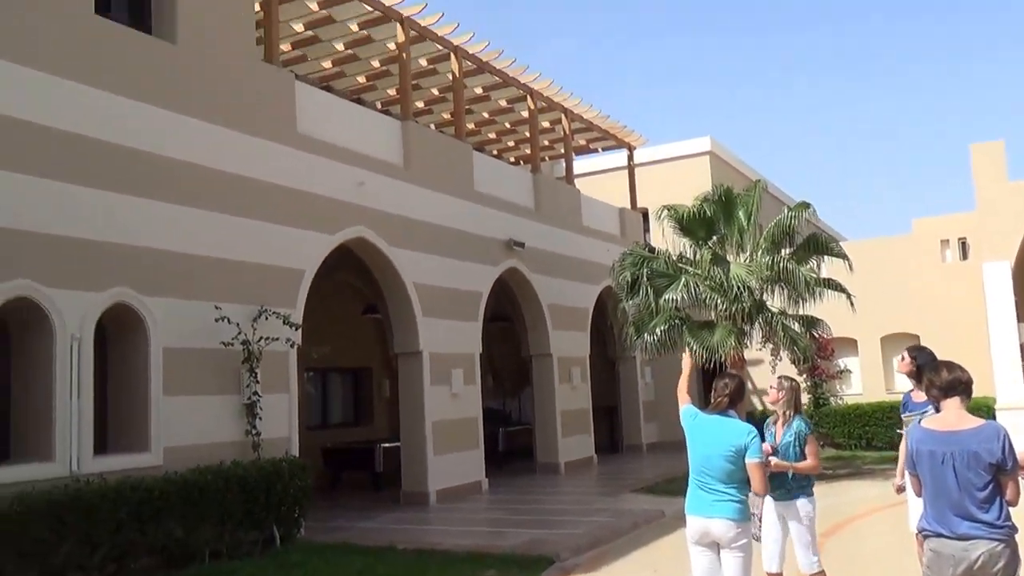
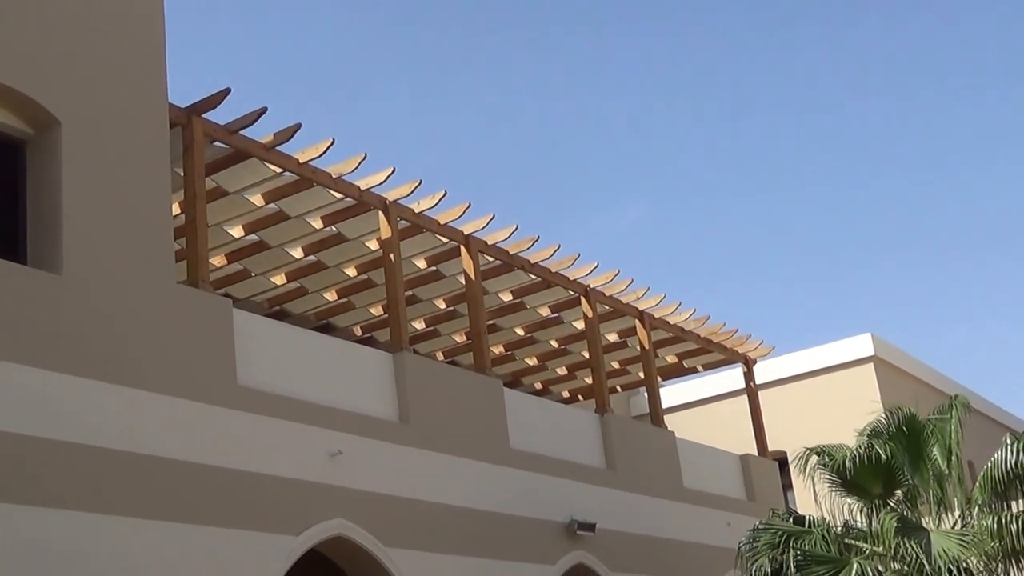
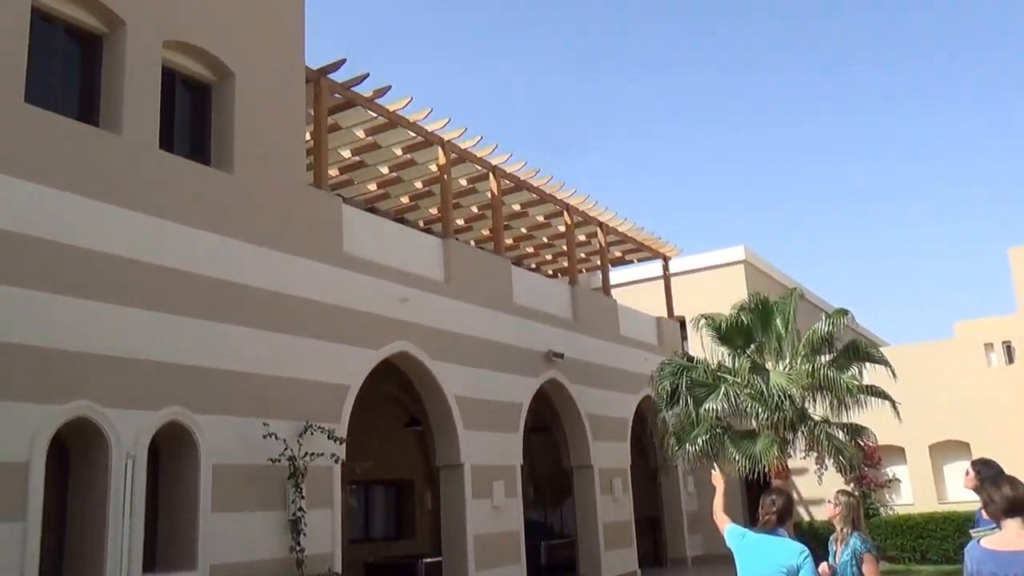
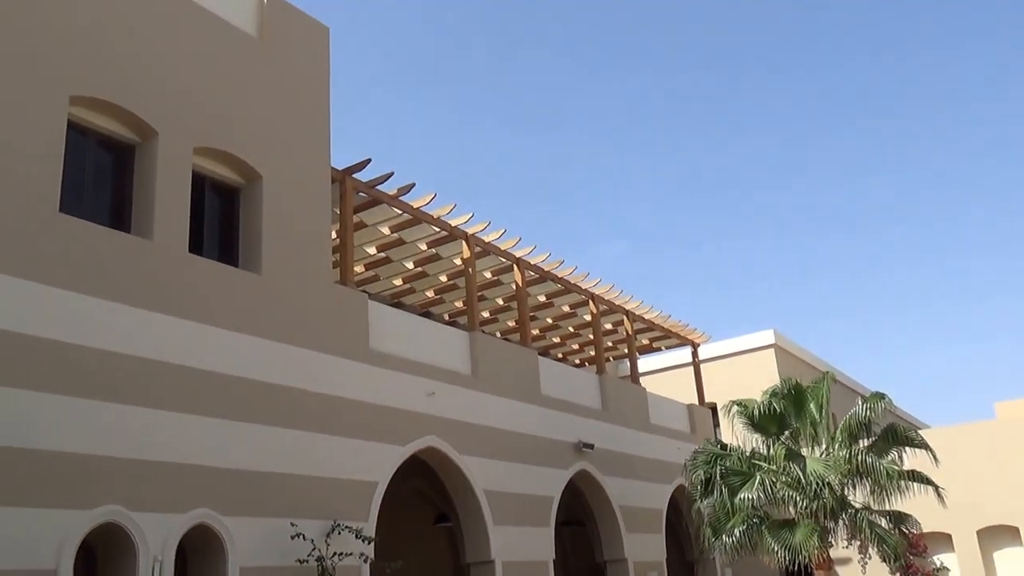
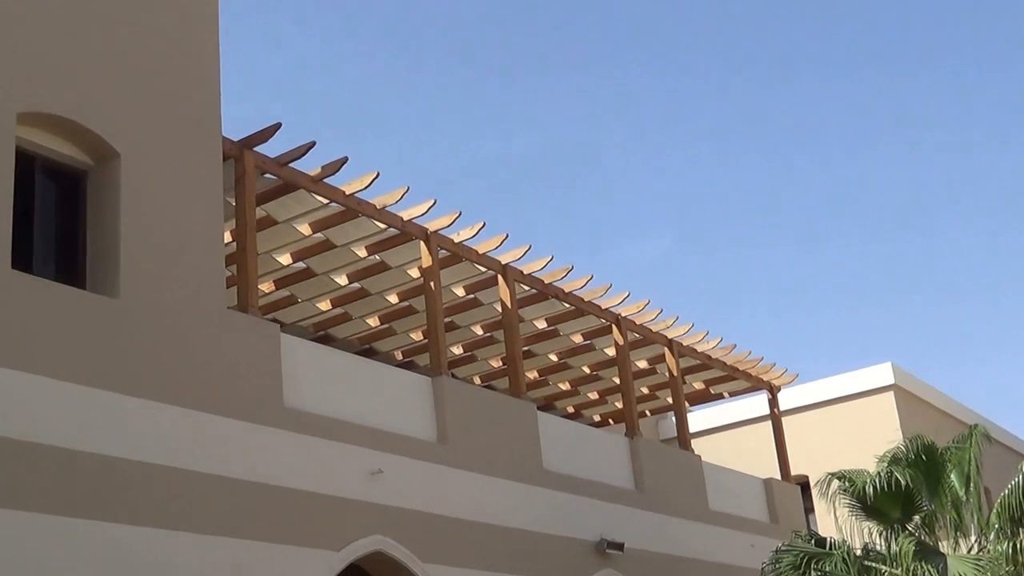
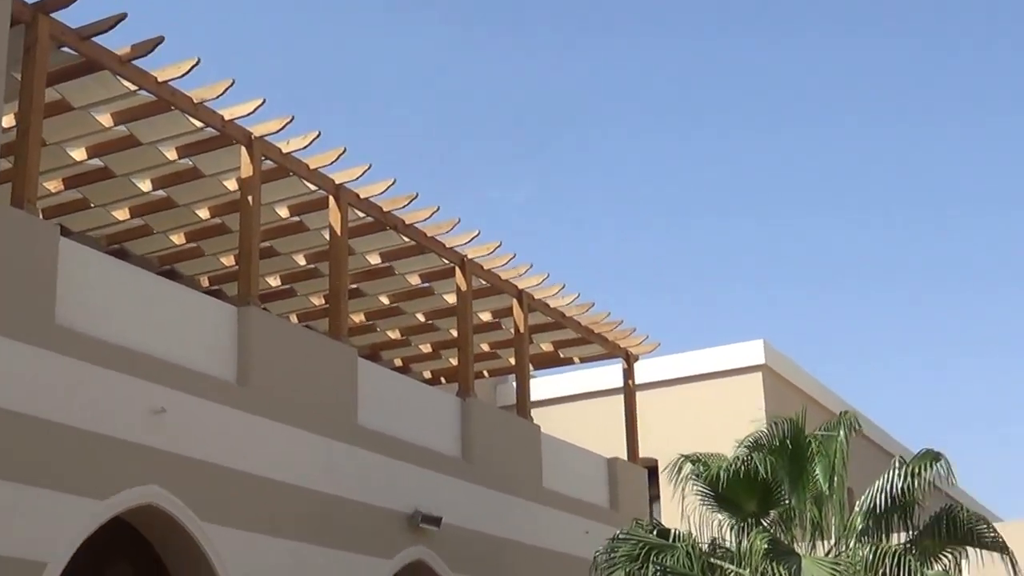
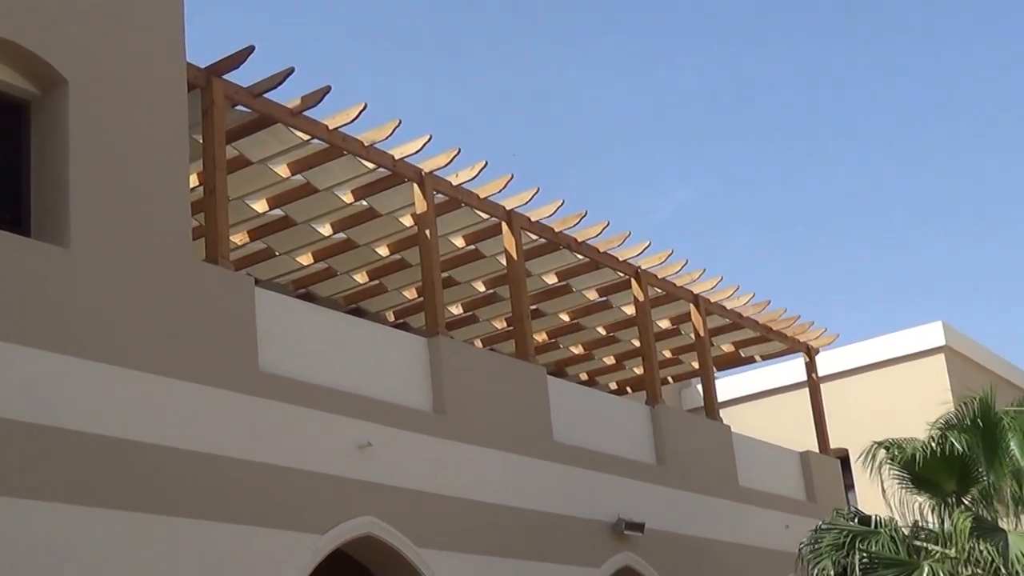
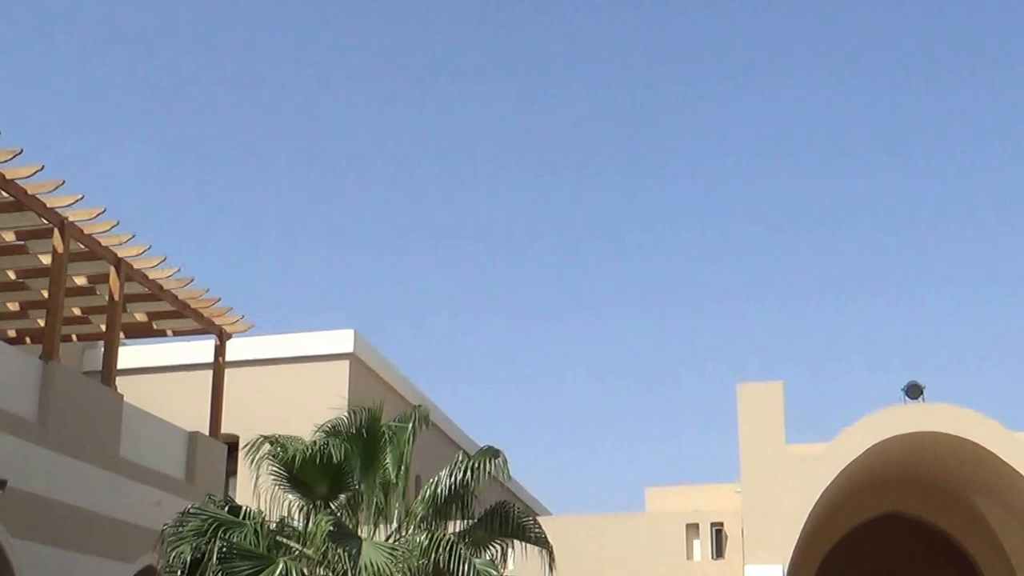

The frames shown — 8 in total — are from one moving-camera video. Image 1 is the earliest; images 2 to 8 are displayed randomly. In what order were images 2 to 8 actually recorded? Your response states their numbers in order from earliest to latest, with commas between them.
3, 4, 5, 2, 7, 6, 8
